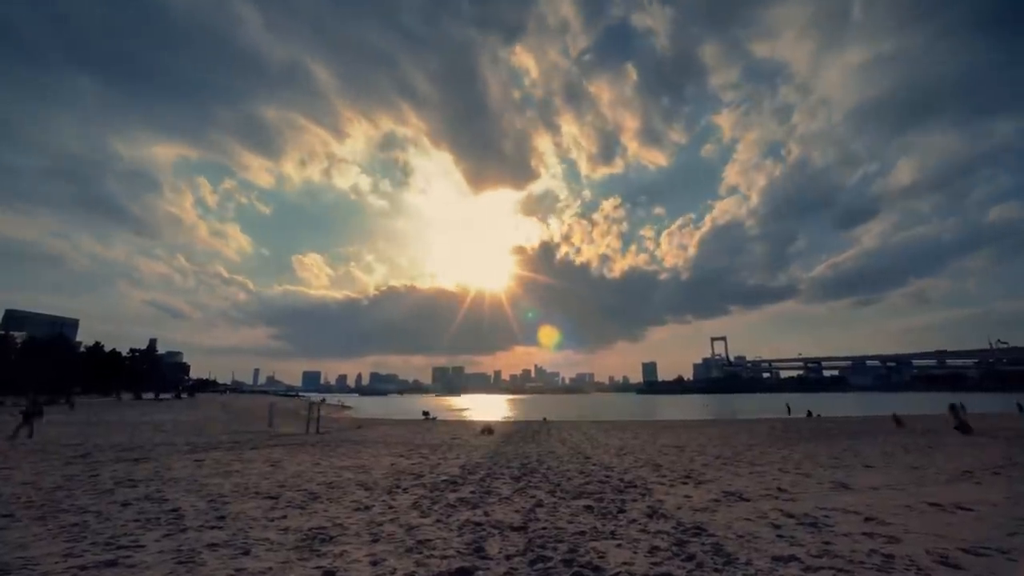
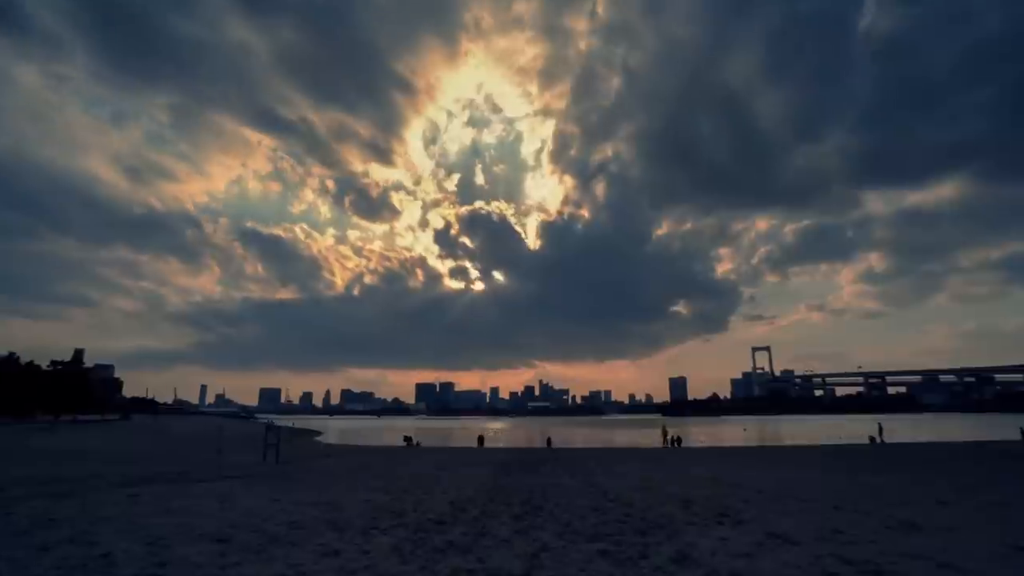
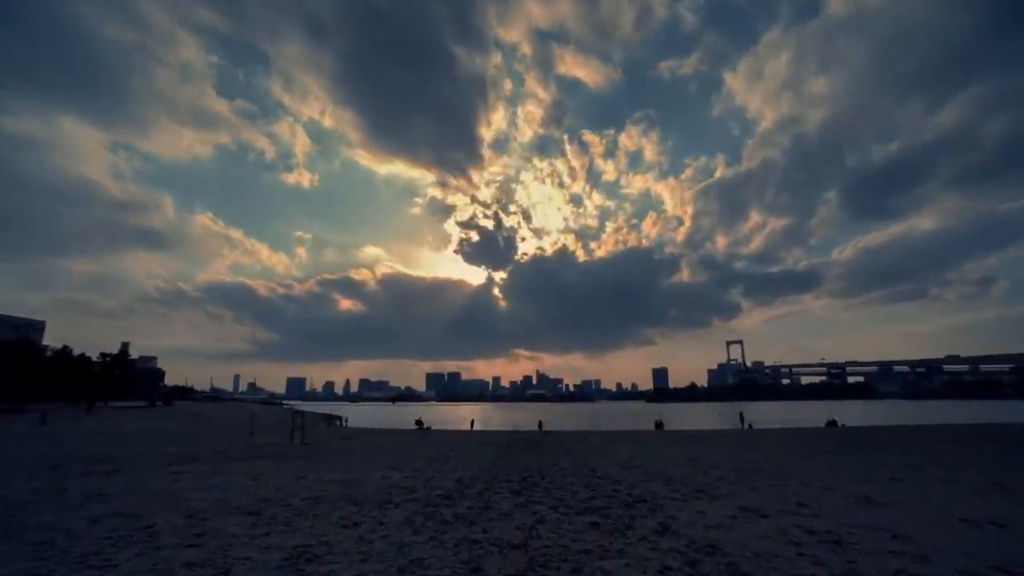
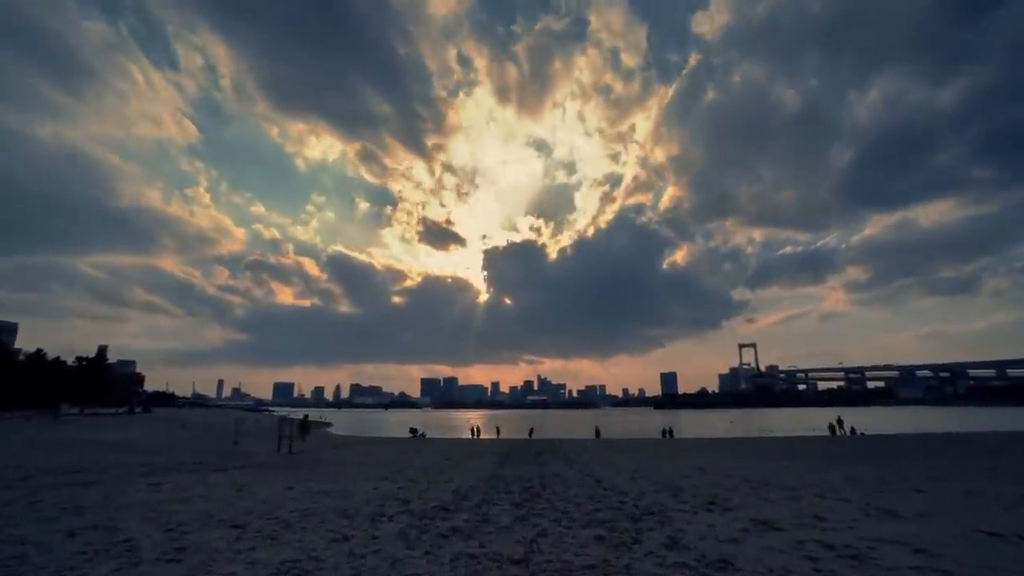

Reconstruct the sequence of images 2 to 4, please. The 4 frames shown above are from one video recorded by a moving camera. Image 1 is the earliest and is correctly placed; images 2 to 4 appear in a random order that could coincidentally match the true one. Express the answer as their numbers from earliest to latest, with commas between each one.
3, 4, 2
